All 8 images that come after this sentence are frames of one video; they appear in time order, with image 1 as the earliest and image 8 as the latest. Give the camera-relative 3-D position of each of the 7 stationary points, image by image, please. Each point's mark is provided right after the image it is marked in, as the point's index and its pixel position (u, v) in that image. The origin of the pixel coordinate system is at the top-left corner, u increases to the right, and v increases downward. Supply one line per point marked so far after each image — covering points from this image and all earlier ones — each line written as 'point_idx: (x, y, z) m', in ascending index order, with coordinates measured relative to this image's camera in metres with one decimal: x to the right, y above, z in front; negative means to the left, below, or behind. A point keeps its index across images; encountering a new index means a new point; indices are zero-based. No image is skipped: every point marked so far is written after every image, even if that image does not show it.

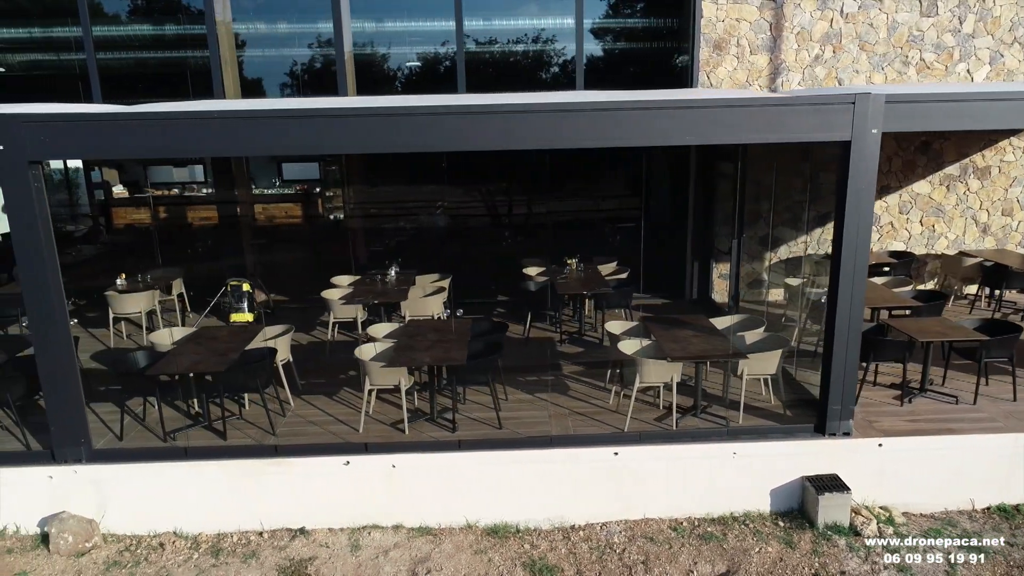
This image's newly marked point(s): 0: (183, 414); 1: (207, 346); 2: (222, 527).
0: (-2.2, -0.8, +5.8) m
1: (-2.1, -0.4, +6.1) m
2: (-1.8, -1.5, +5.5) m
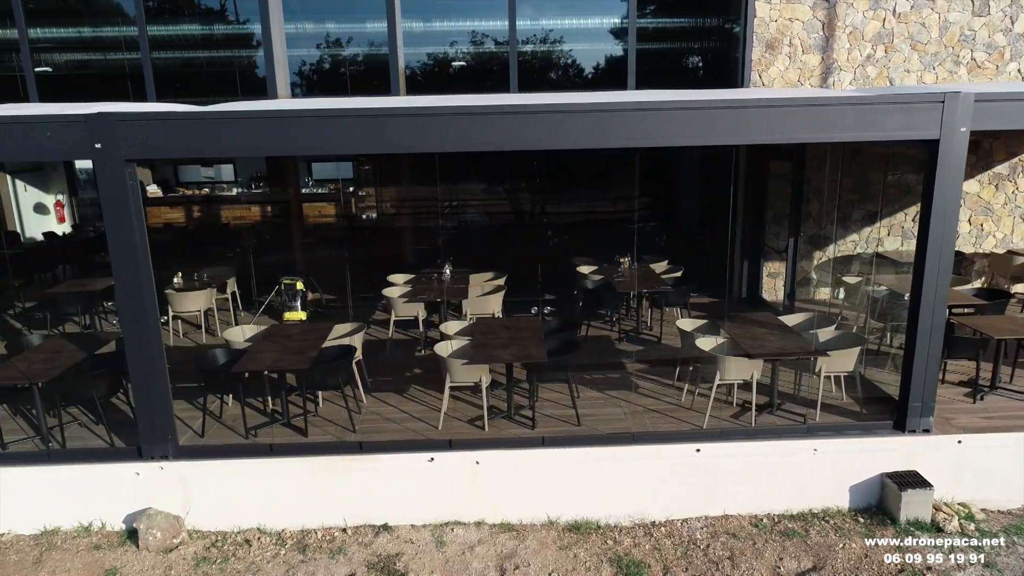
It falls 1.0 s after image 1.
0: (-1.7, -0.8, +5.9) m
1: (-1.6, -0.4, +6.1) m
2: (-1.3, -1.5, +5.5) m
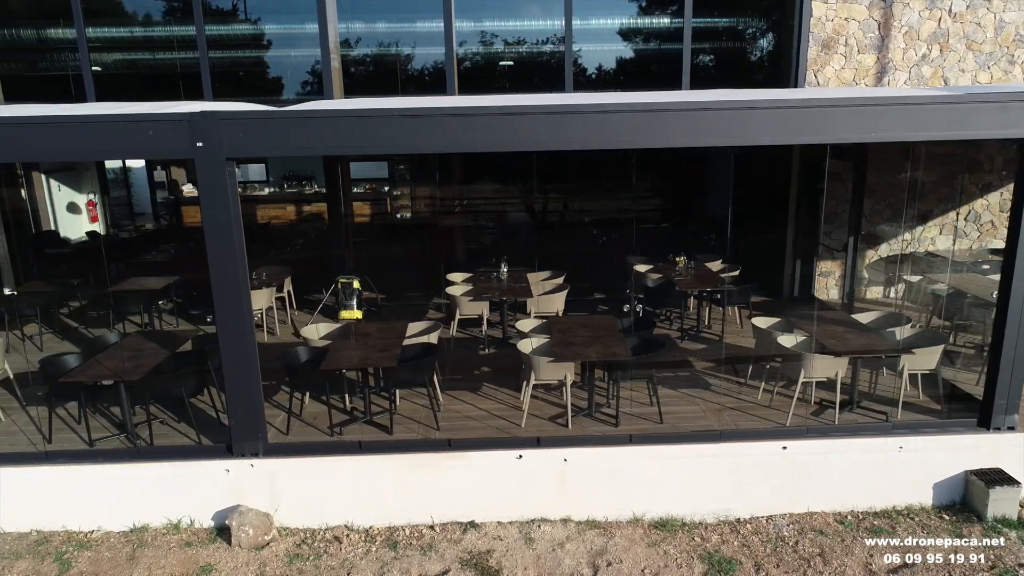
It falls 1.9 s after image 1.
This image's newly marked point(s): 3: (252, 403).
0: (-1.2, -0.8, +5.9) m
1: (-1.0, -0.4, +6.1) m
2: (-0.7, -1.5, +5.5) m
3: (-1.6, -0.7, +5.3) m
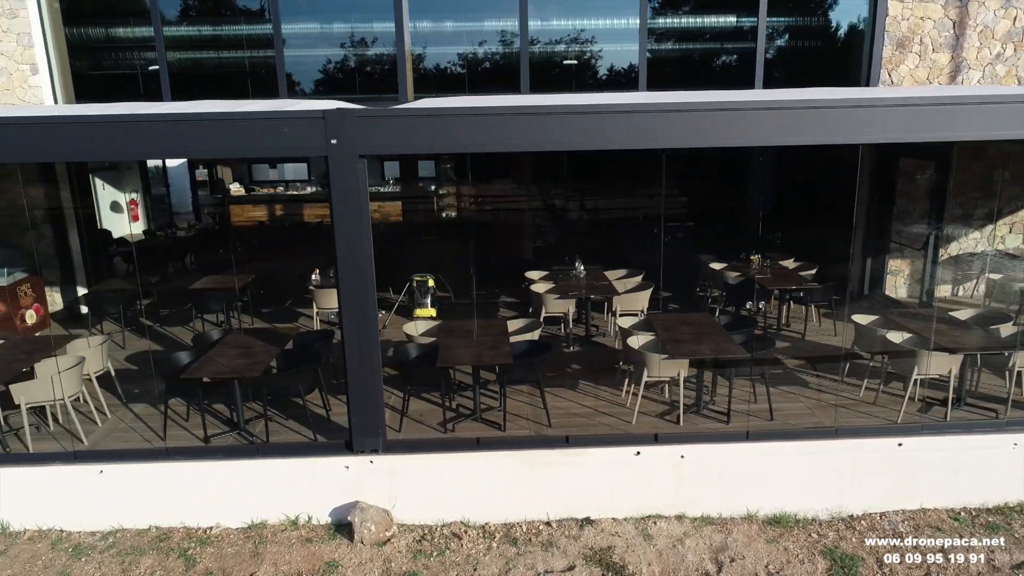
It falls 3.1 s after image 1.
0: (-0.5, -0.8, +5.9) m
1: (-0.3, -0.3, +6.1) m
2: (0.0, -1.4, +5.5) m
3: (-0.9, -0.7, +5.3) m
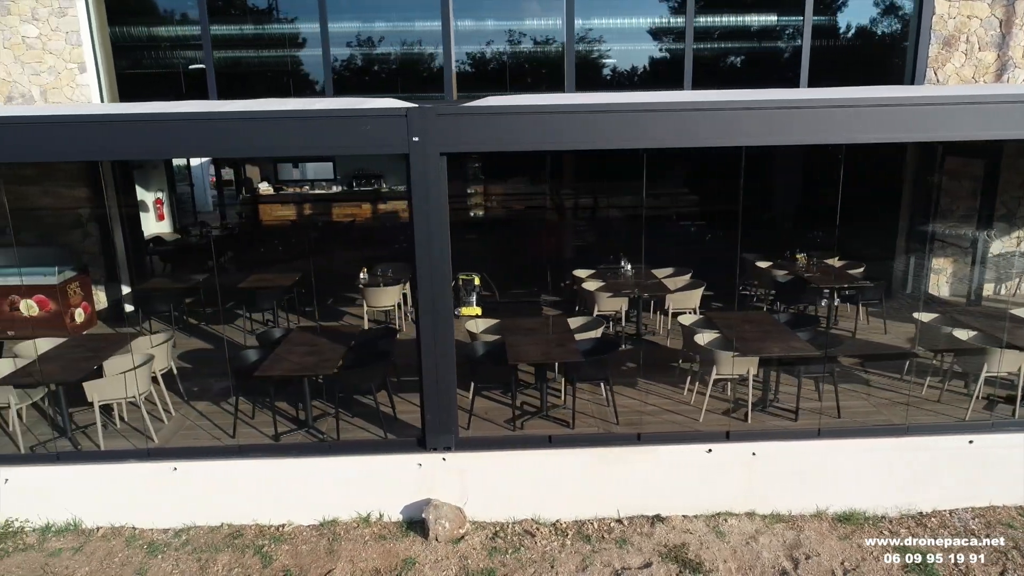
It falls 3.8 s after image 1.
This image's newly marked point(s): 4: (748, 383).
0: (0.0, -0.8, +5.9) m
1: (+0.2, -0.3, +6.1) m
2: (+0.4, -1.4, +5.5) m
3: (-0.4, -0.7, +5.3) m
4: (+1.6, -0.6, +6.0) m
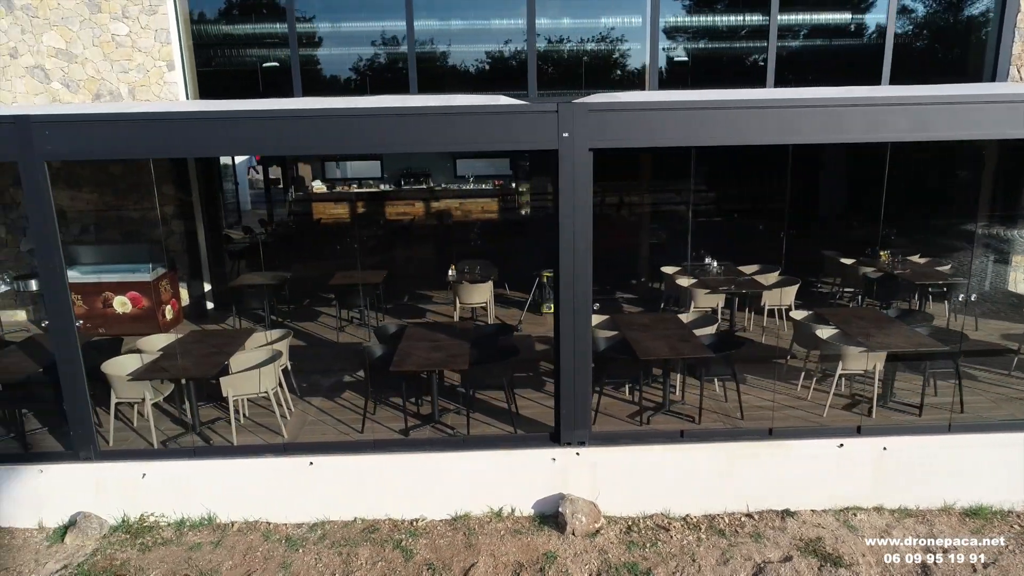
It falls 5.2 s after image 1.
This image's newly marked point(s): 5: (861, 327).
0: (+0.8, -0.8, +6.0) m
1: (+1.0, -0.3, +6.2) m
2: (+1.3, -1.4, +5.6) m
3: (+0.4, -0.6, +5.3) m
4: (+2.4, -0.6, +6.0) m
5: (+2.4, -0.3, +6.2) m
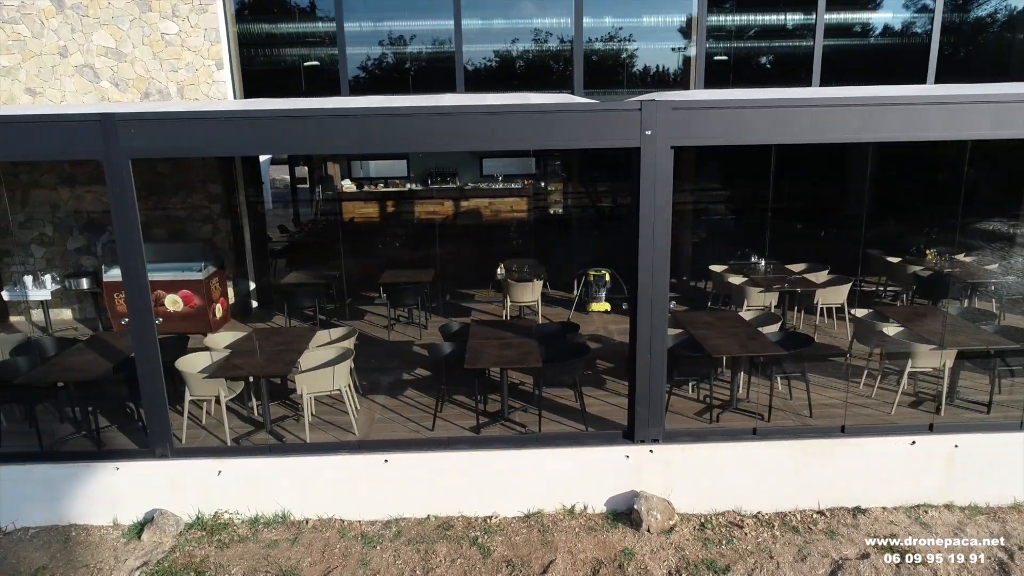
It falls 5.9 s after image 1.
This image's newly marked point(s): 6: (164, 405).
0: (+1.3, -0.8, +6.0) m
1: (+1.4, -0.3, +6.2) m
2: (+1.7, -1.4, +5.6) m
3: (+0.9, -0.6, +5.4) m
4: (+2.9, -0.6, +6.0) m
5: (+2.9, -0.3, +6.2) m
6: (-2.1, -0.7, +5.3) m
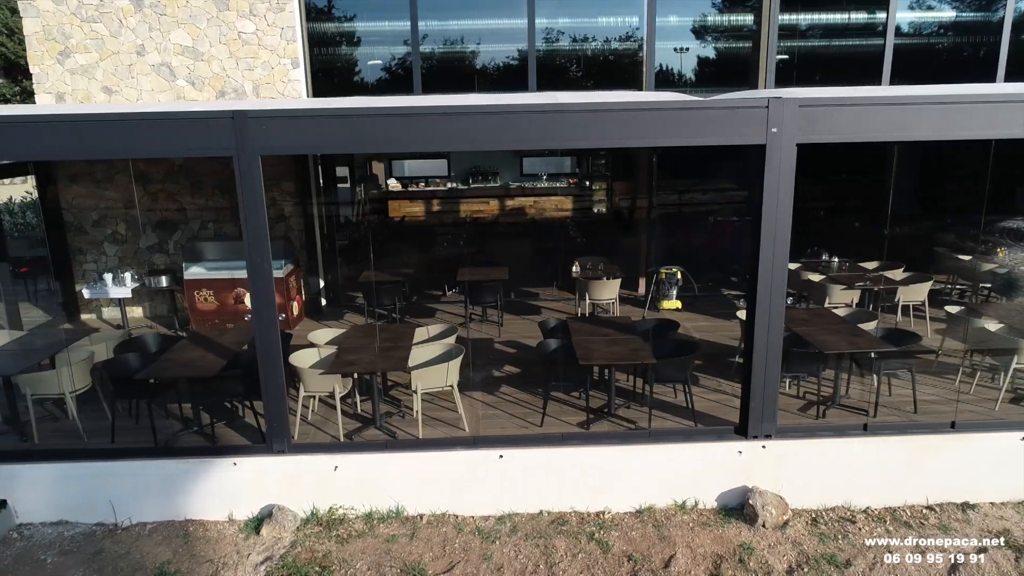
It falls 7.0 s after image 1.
0: (+2.0, -0.7, +6.0) m
1: (+2.1, -0.3, +6.2) m
2: (+2.4, -1.4, +5.6) m
3: (+1.6, -0.6, +5.4) m
4: (+3.6, -0.6, +6.1) m
5: (+3.6, -0.2, +6.2) m
6: (-1.4, -0.7, +5.3) m
